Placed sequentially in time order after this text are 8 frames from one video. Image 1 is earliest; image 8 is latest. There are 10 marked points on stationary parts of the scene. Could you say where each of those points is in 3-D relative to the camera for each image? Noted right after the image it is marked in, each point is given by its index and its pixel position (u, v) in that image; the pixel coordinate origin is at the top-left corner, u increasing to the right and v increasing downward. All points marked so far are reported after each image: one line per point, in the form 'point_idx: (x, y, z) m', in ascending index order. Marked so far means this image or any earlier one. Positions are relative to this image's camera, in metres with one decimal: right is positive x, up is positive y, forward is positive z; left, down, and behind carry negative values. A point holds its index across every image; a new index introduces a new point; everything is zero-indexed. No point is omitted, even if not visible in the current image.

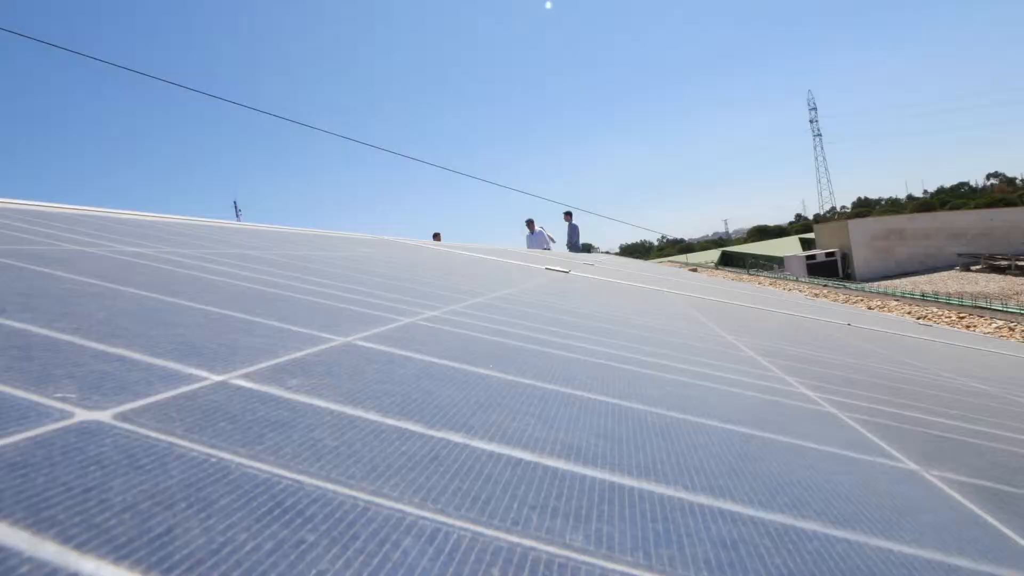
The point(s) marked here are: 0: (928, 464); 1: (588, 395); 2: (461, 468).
0: (+1.9, -0.8, +2.7) m
1: (+0.4, -0.5, +2.8) m
2: (-0.1, -0.5, +1.6) m
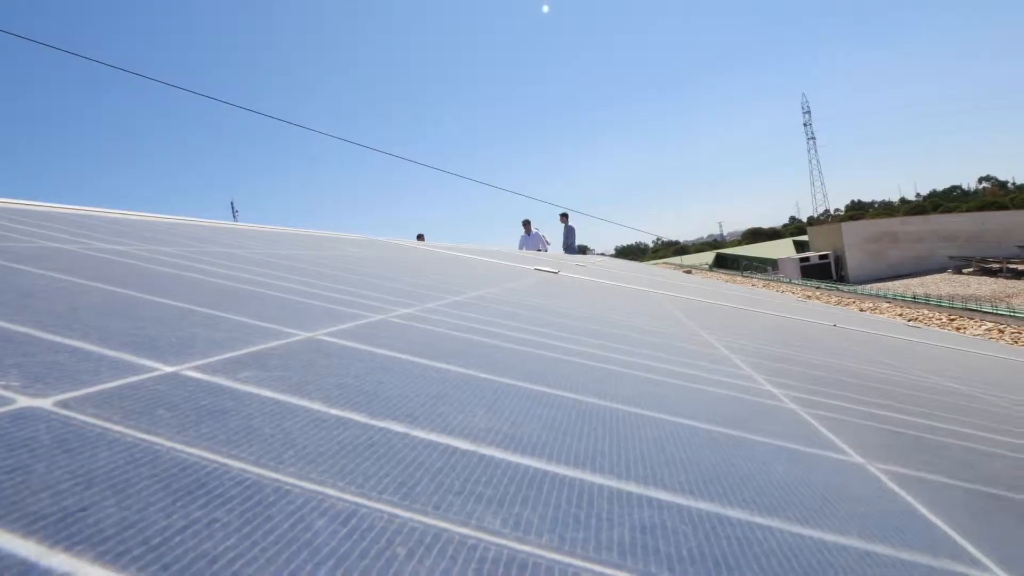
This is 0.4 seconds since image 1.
0: (+1.7, -0.8, +2.7) m
1: (+0.2, -0.5, +2.8) m
2: (-0.3, -0.5, +1.7) m
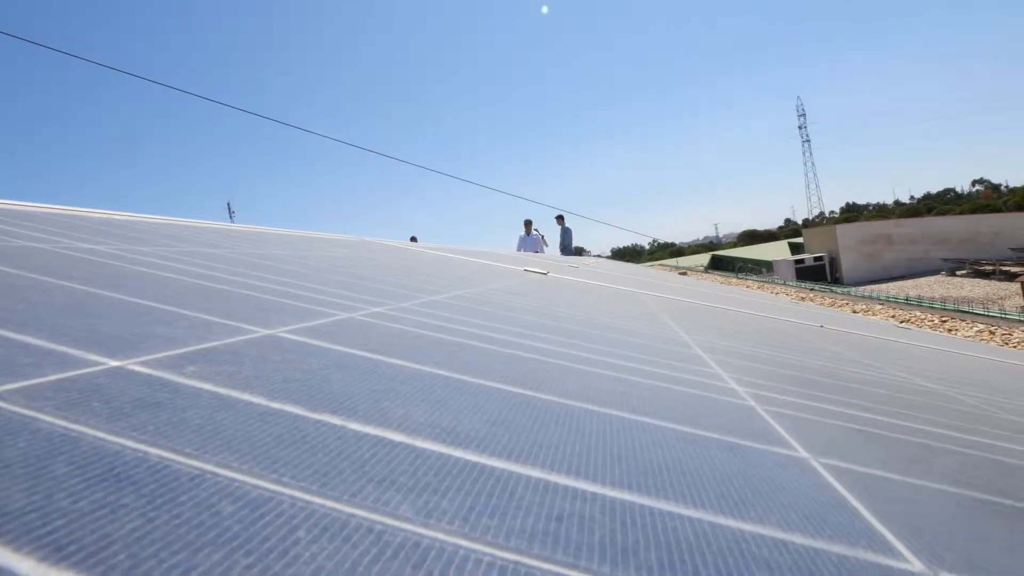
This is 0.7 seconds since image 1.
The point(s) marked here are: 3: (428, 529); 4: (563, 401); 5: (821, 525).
0: (+1.5, -0.8, +2.8) m
1: (-0.1, -0.5, +2.9) m
2: (-0.6, -0.5, +1.7) m
3: (-0.2, -0.6, +1.4) m
4: (+0.2, -0.5, +2.8) m
5: (+1.0, -0.8, +1.9) m
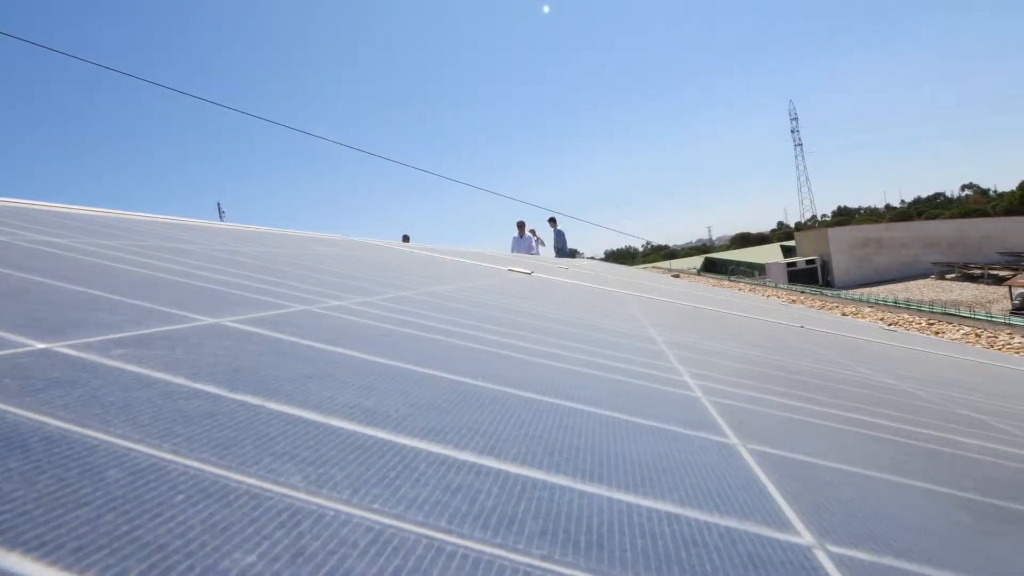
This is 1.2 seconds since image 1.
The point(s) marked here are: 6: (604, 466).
0: (+1.2, -0.7, +2.9) m
1: (-0.4, -0.4, +2.9) m
2: (-0.8, -0.4, +1.8) m
3: (-0.5, -0.5, +1.4) m
4: (-0.1, -0.5, +2.9) m
5: (+0.7, -0.7, +2.0) m
6: (+0.3, -0.6, +2.1) m
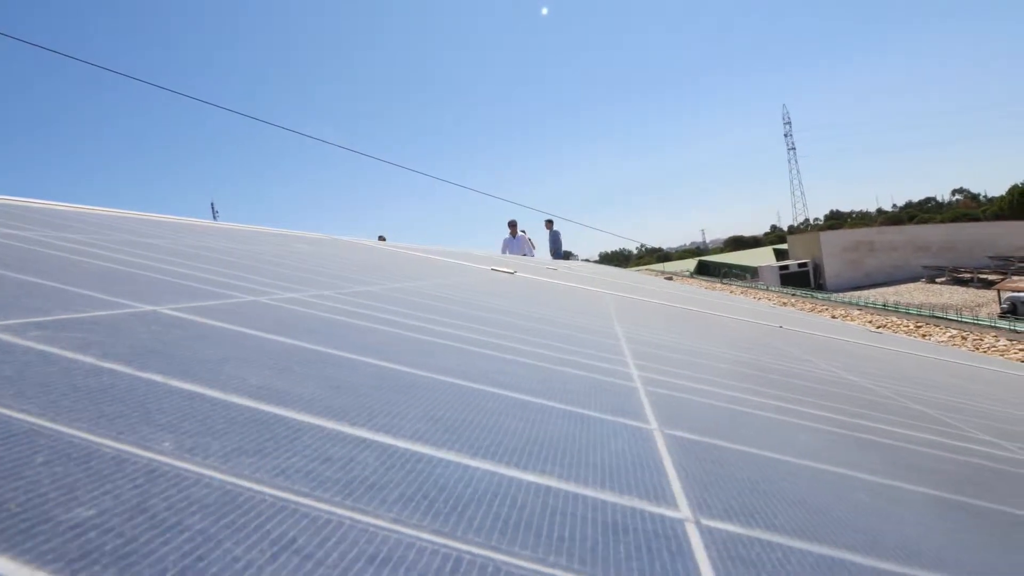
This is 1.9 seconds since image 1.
0: (+0.8, -0.7, +2.9) m
1: (-0.7, -0.4, +3.0) m
2: (-1.2, -0.3, +1.8) m
3: (-0.8, -0.4, +1.5) m
4: (-0.4, -0.4, +2.9) m
5: (+0.4, -0.7, +2.0) m
6: (0.0, -0.6, +2.1) m
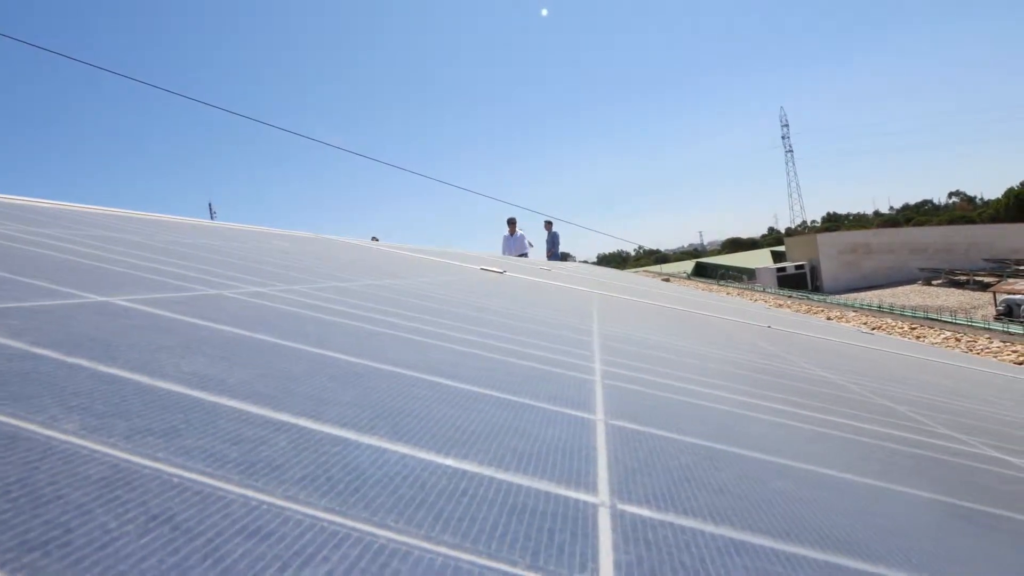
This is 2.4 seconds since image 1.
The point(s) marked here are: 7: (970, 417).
0: (+0.6, -0.7, +3.0) m
1: (-1.0, -0.3, +3.0) m
2: (-1.5, -0.3, +1.8) m
3: (-1.1, -0.4, +1.5) m
4: (-0.7, -0.4, +2.9) m
5: (+0.1, -0.6, +2.0) m
6: (-0.3, -0.5, +2.1) m
7: (+4.5, -1.3, +5.7) m
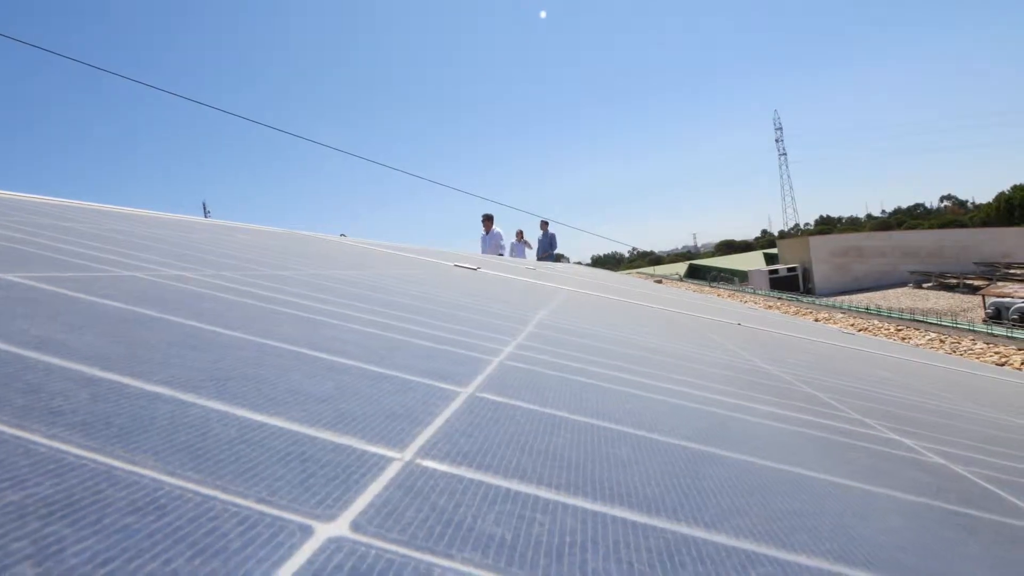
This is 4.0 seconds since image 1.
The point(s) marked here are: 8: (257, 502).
0: (-0.1, -0.5, +3.0) m
1: (-1.6, -0.2, +3.1) m
2: (-2.1, -0.2, +1.9) m
3: (-1.7, -0.3, +1.6) m
4: (-1.3, -0.3, +3.0) m
5: (-0.5, -0.5, +2.1) m
6: (-0.9, -0.4, +2.2) m
7: (+3.8, -1.2, +5.8) m
8: (-0.6, -0.5, +1.4) m
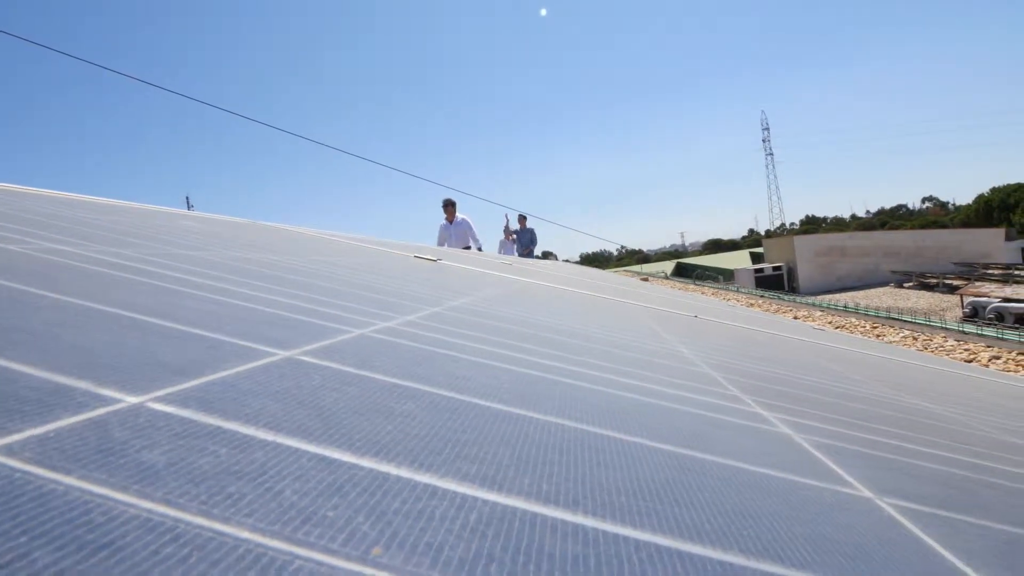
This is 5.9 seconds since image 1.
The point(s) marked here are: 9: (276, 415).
0: (-1.0, -0.4, +3.0) m
1: (-2.5, 0.0, +3.1) m
2: (-3.0, 0.0, +1.9) m
3: (-2.6, -0.1, +1.6) m
4: (-2.2, -0.1, +3.0) m
5: (-1.4, -0.3, +2.1) m
6: (-1.8, -0.2, +2.2) m
7: (+2.9, -1.0, +5.9) m
8: (-1.5, -0.3, +1.4) m
9: (-0.8, -0.5, +2.1) m
